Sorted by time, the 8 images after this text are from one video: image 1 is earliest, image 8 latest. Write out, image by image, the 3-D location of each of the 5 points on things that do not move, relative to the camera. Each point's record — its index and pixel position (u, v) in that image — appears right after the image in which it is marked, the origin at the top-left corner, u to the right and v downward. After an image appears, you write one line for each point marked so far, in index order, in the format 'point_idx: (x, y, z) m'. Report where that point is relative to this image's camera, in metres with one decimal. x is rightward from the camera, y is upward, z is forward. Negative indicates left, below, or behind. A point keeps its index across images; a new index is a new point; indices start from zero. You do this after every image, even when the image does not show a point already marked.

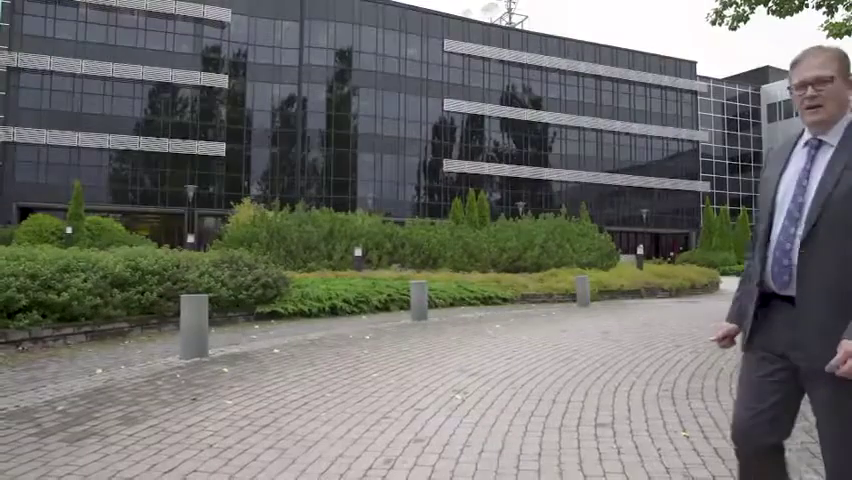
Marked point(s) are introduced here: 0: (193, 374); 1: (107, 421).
0: (-2.6, -1.5, +8.1) m
1: (-2.6, -1.5, +6.0) m
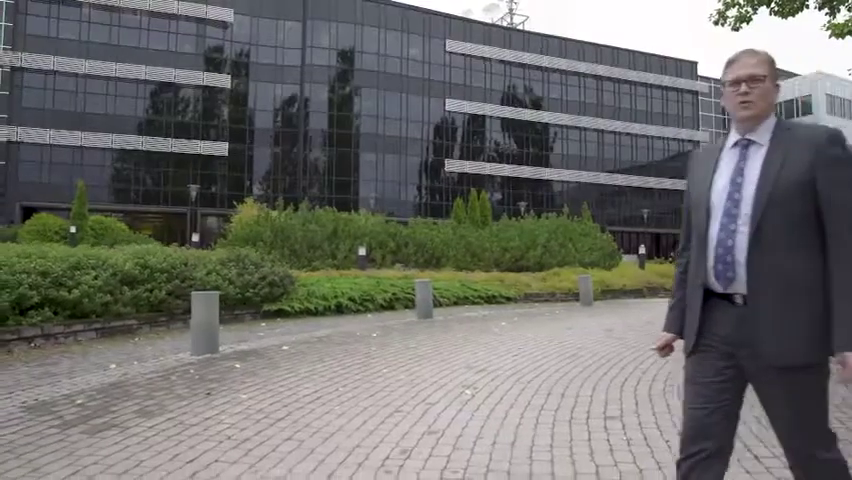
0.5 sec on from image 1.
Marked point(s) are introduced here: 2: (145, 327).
0: (-2.5, -1.5, +8.3) m
1: (-2.5, -1.5, +6.2) m
2: (-4.6, -1.4, +12.0) m
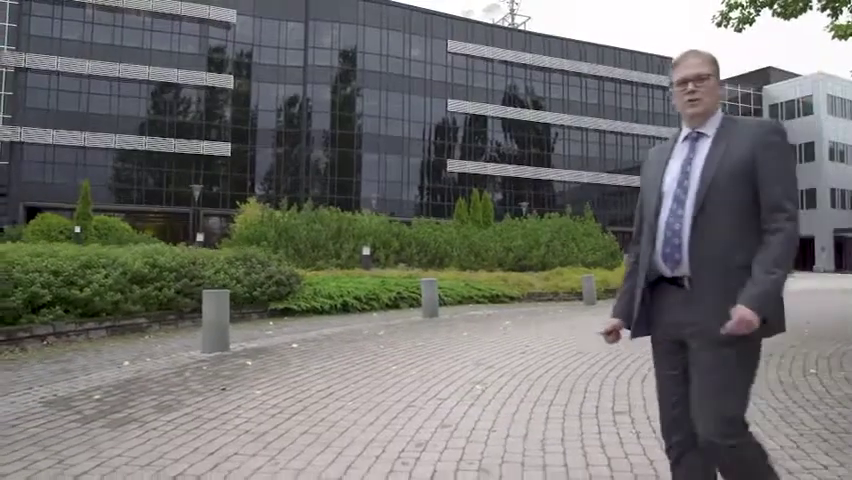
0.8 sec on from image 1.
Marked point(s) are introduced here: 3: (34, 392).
0: (-2.4, -1.4, +8.4) m
1: (-2.4, -1.4, +6.3) m
2: (-4.5, -1.4, +12.1) m
3: (-3.7, -1.4, +6.9) m
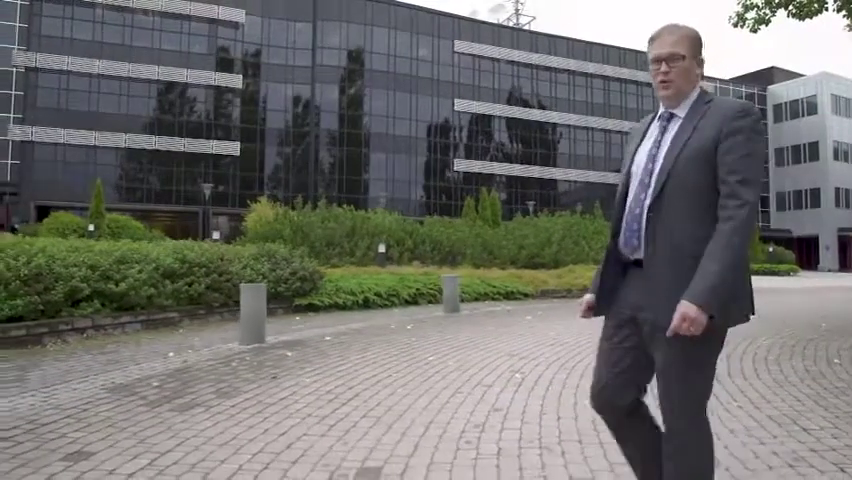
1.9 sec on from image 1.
0: (-1.9, -1.4, +8.6) m
1: (-2.0, -1.4, +6.5) m
2: (-4.1, -1.3, +12.4) m
3: (-3.3, -1.4, +7.1) m
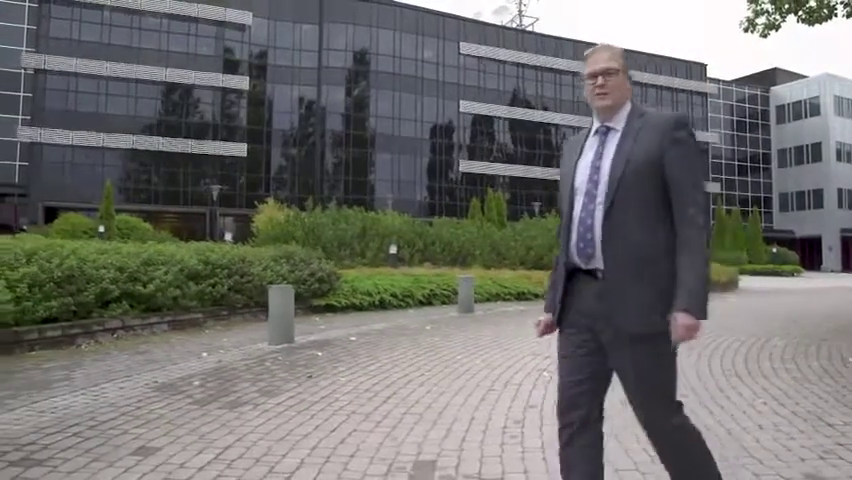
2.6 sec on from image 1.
0: (-1.6, -1.4, +8.9) m
1: (-1.7, -1.4, +6.8) m
2: (-3.8, -1.4, +12.6) m
3: (-2.9, -1.4, +7.4) m
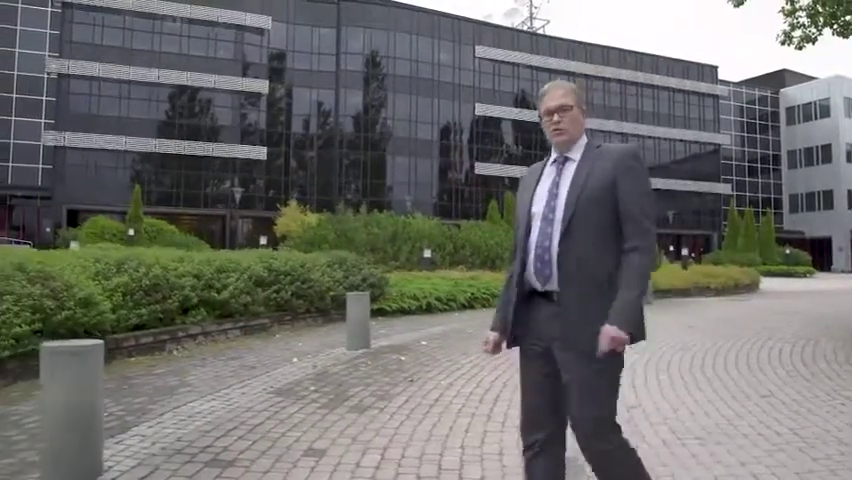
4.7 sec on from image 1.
0: (-0.6, -1.6, +9.4) m
1: (-0.6, -1.6, +7.3) m
2: (-2.7, -1.5, +13.2) m
3: (-1.9, -1.6, +7.9) m
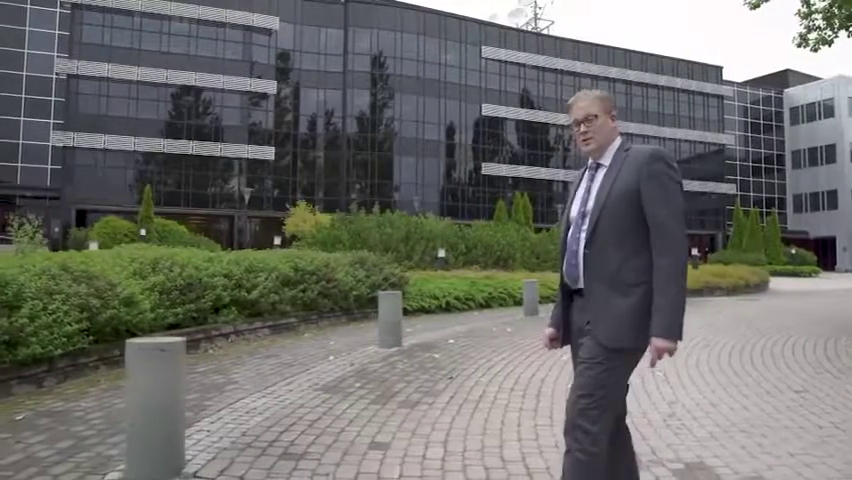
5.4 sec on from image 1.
0: (-0.1, -1.6, +9.6) m
1: (-0.2, -1.6, +7.5) m
2: (-2.3, -1.5, +13.3) m
3: (-1.4, -1.6, +8.1) m
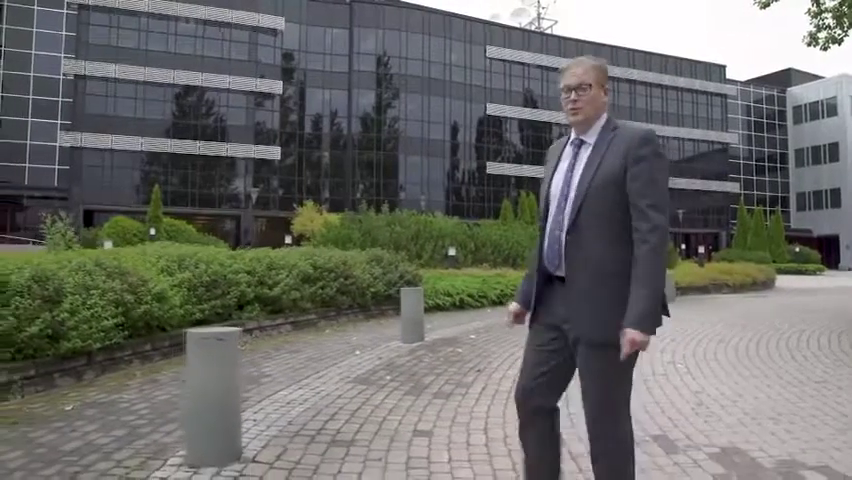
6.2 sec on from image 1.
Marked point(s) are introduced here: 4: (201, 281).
0: (+0.2, -1.5, +9.8) m
1: (+0.1, -1.5, +7.6) m
2: (-2.0, -1.5, +13.5) m
3: (-1.1, -1.5, +8.3) m
4: (-3.3, -0.6, +10.9) m
